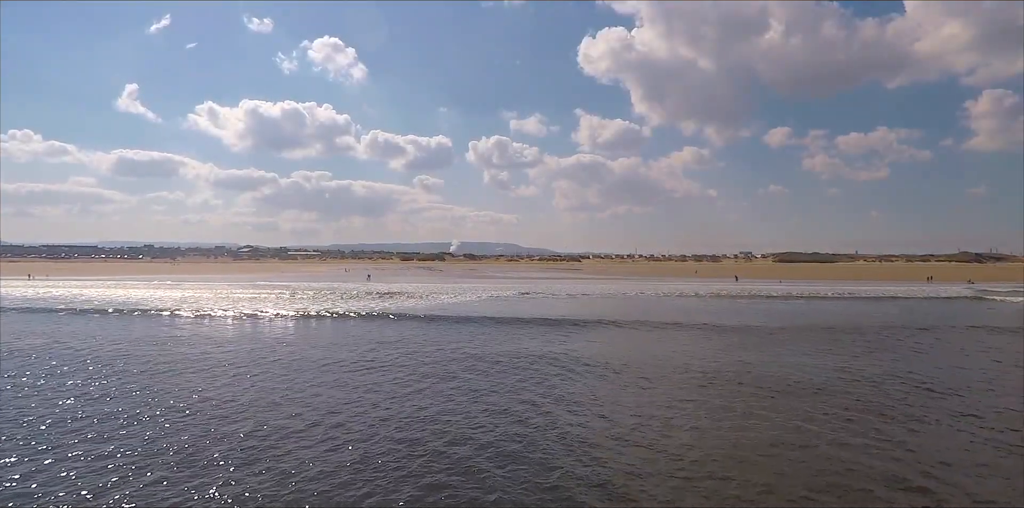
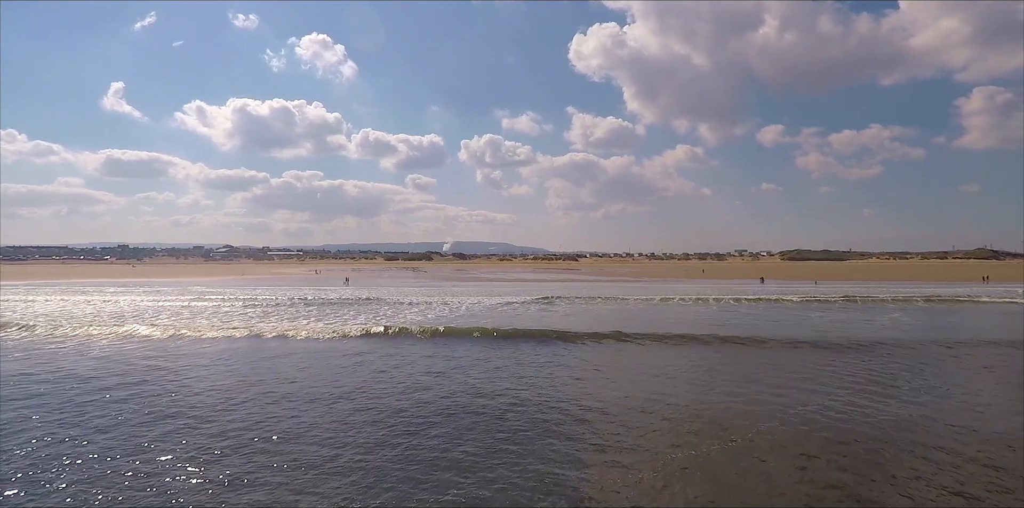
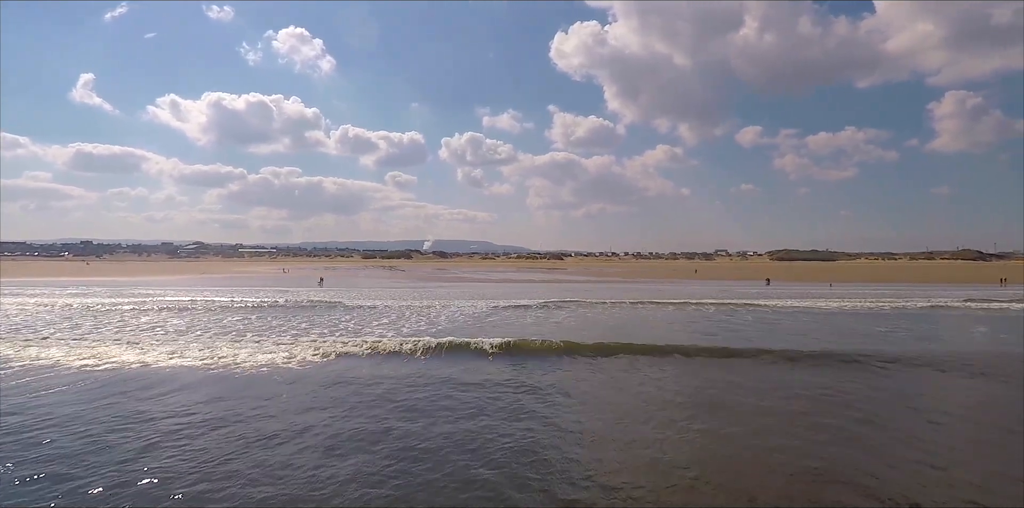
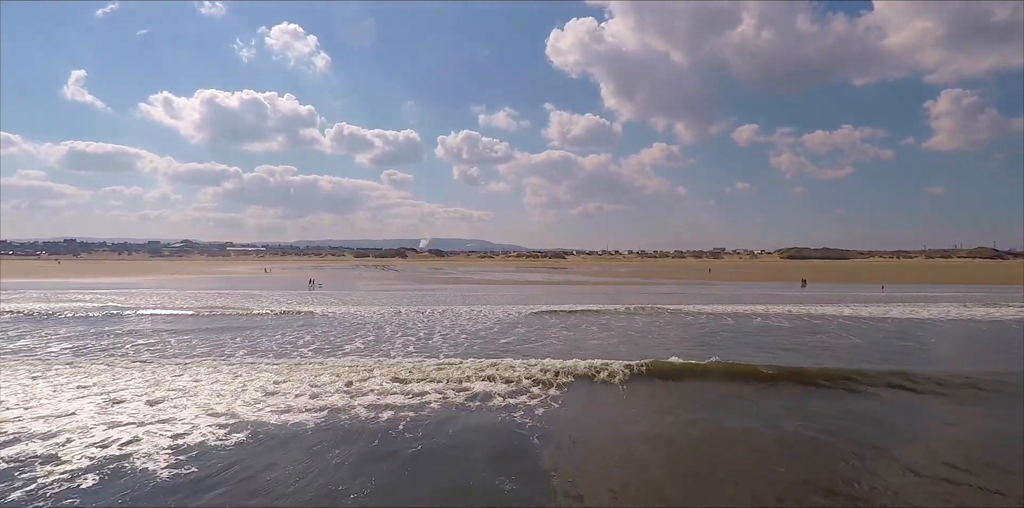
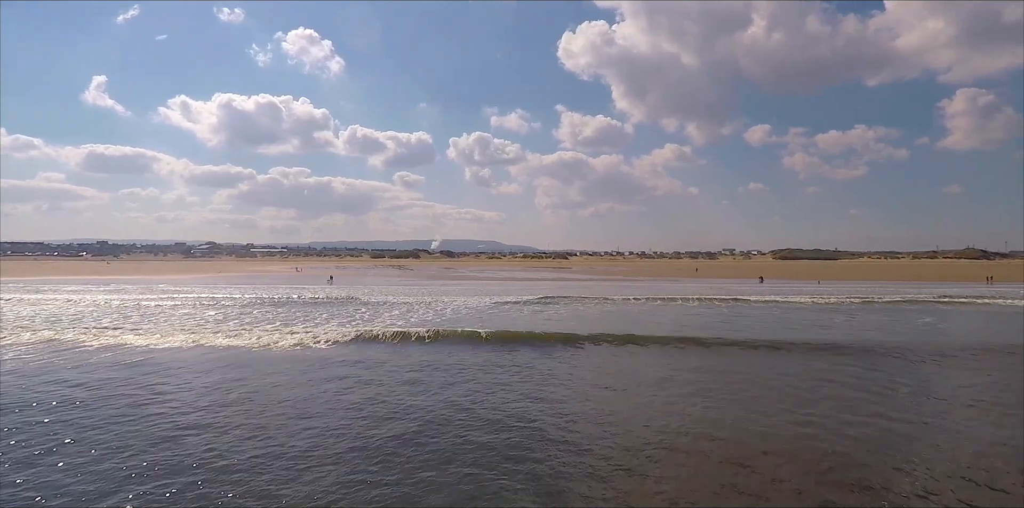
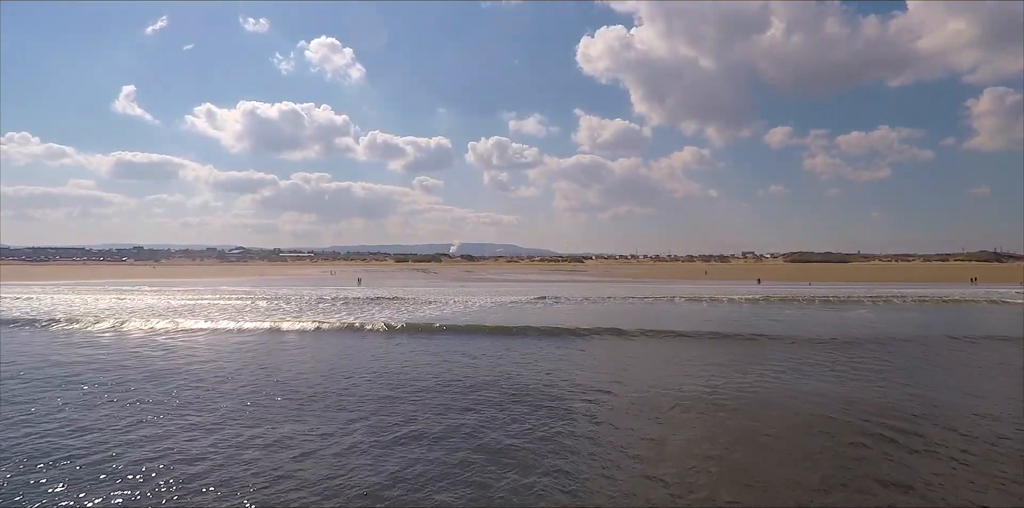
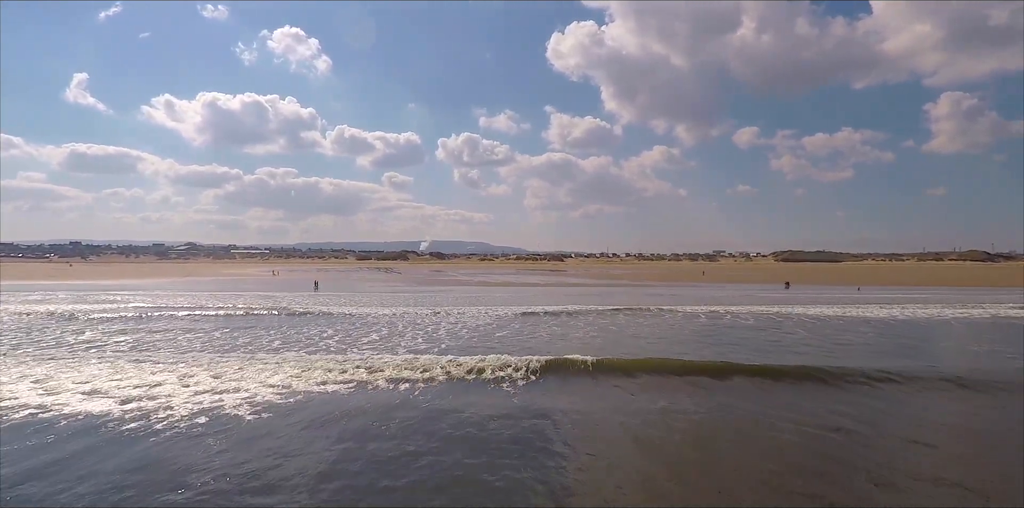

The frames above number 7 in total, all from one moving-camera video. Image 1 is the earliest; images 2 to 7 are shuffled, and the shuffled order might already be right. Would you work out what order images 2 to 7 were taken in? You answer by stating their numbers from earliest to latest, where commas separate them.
6, 2, 5, 3, 7, 4
